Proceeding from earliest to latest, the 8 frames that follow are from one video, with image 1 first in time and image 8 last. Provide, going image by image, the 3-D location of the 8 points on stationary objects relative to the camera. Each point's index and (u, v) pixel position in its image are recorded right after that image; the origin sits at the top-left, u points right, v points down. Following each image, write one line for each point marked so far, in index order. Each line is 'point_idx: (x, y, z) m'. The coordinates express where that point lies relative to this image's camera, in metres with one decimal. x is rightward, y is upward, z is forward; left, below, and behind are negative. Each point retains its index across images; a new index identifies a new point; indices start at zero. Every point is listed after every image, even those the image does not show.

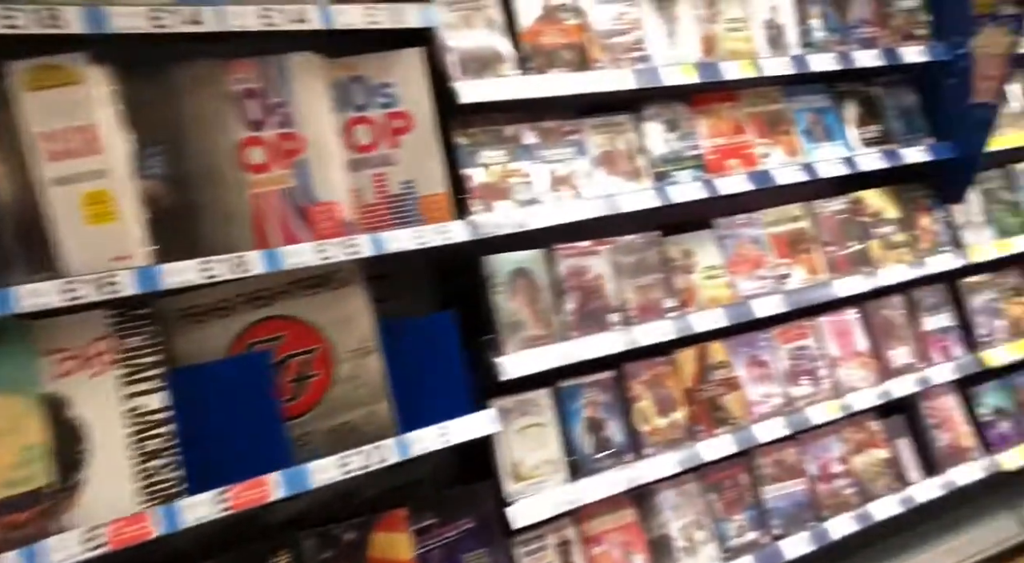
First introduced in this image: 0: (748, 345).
0: (+1.1, -0.3, +3.4) m
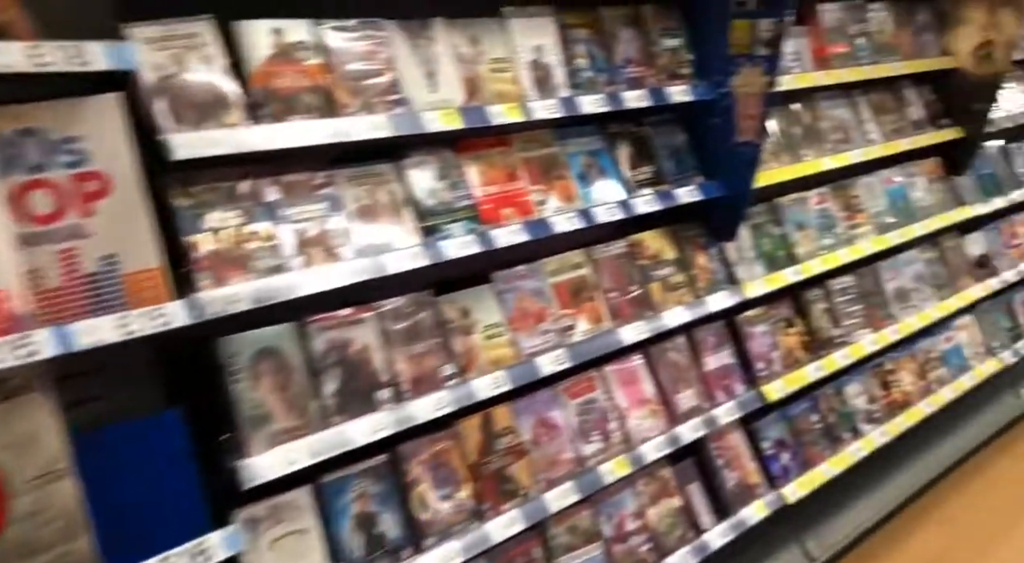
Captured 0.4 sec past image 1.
0: (+0.1, -0.6, +3.2) m
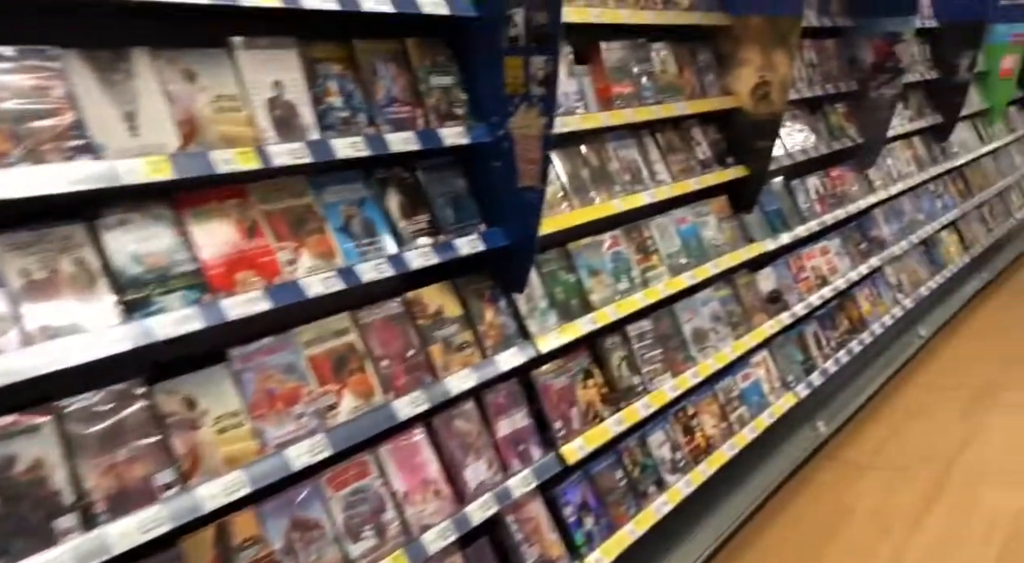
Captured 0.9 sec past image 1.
0: (-0.8, -0.8, +2.7) m
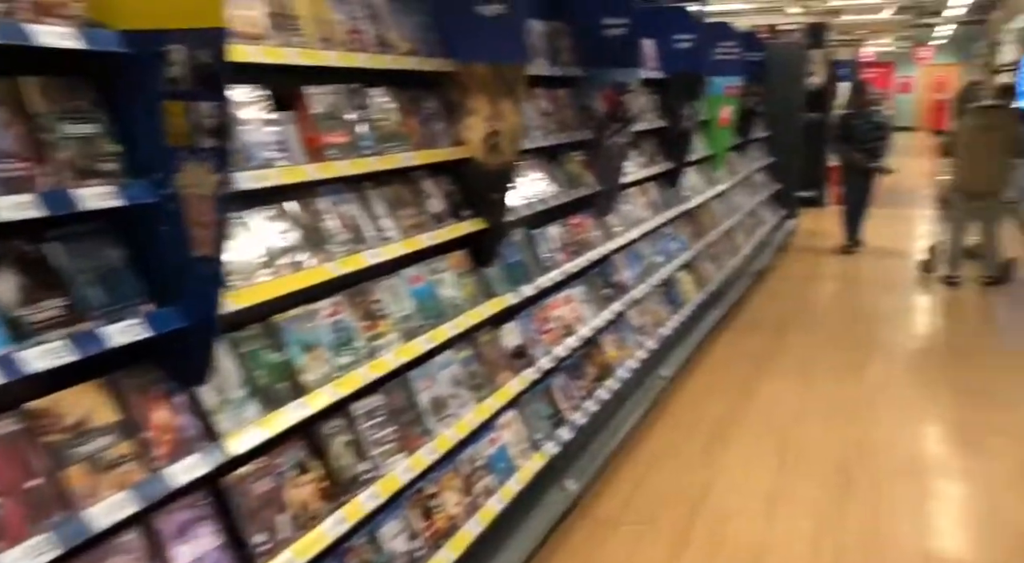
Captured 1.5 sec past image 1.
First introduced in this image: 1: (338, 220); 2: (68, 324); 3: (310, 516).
0: (-1.8, -1.2, +1.8) m
1: (-0.9, +0.3, +3.8) m
2: (-1.6, -0.1, +2.7) m
3: (-0.9, -1.1, +3.2) m
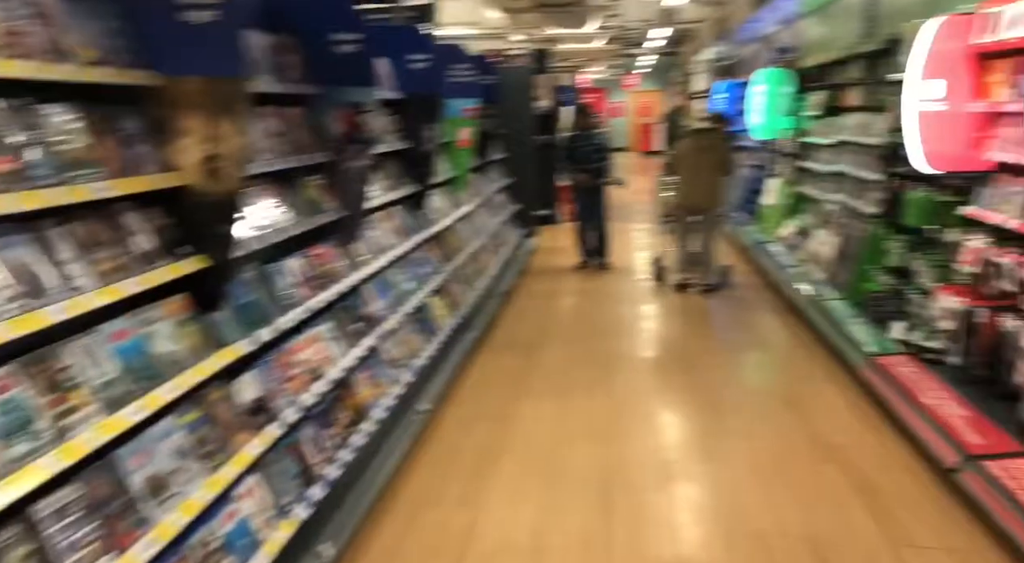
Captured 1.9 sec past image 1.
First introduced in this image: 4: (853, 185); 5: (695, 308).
0: (-2.2, -1.5, +0.8) m
1: (-2.2, 0.0, +3.0) m
2: (-2.4, -0.4, +1.6) m
3: (-1.9, -1.3, +2.4) m
4: (+2.1, +0.6, +4.4) m
5: (+1.4, -0.1, +5.6) m
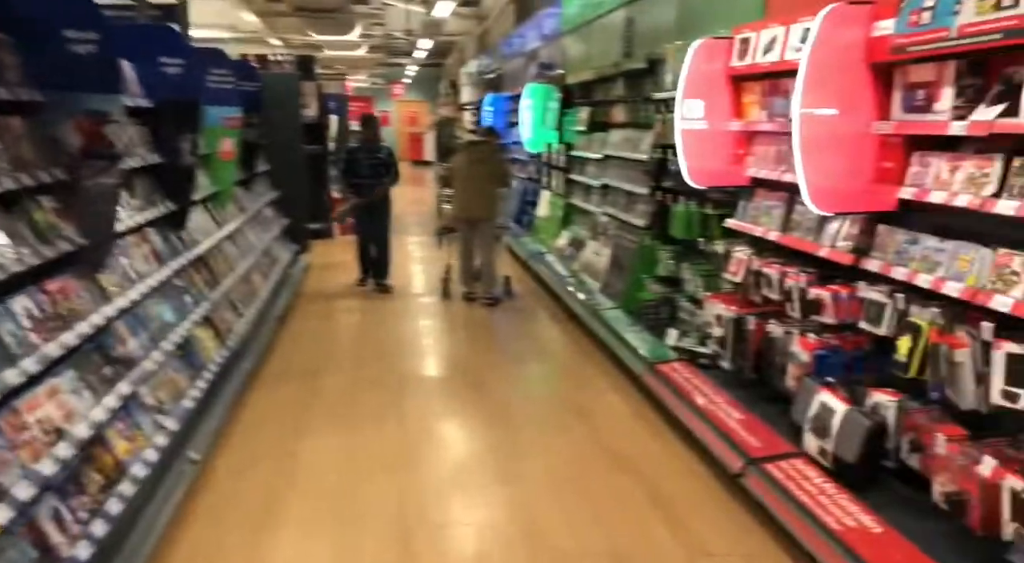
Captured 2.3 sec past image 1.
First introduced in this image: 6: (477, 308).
0: (-2.2, -1.7, -0.2) m
1: (-2.9, -0.2, +2.0) m
2: (-2.7, -0.7, +0.6) m
3: (-2.3, -1.5, +1.5) m
4: (+0.7, +0.6, +4.7) m
5: (-0.3, -0.3, +5.6) m
6: (-0.3, -0.2, +5.7) m
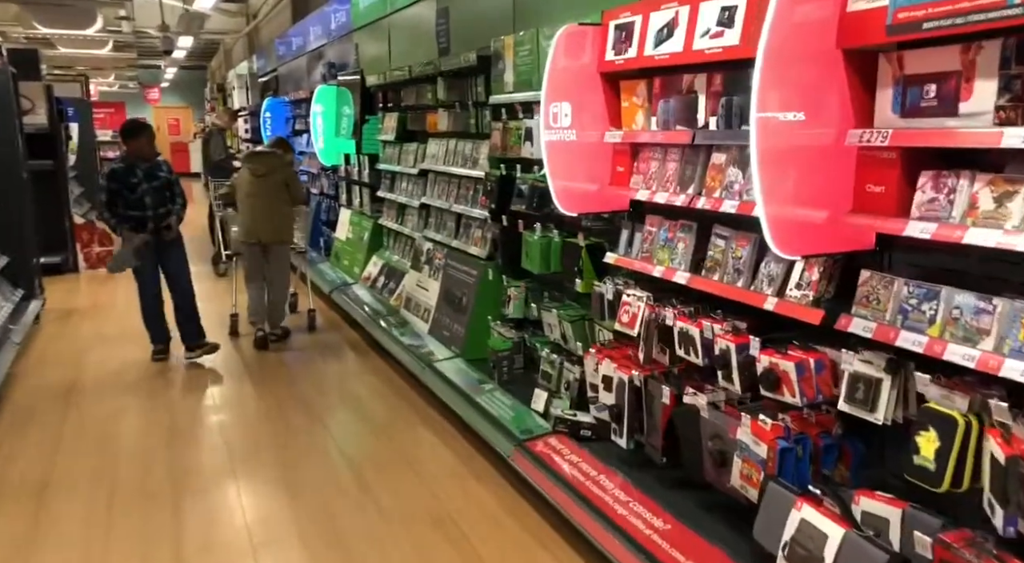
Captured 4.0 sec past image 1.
0: (-1.6, -2.0, -1.6) m
1: (-3.0, -0.6, +0.3) m
2: (-2.4, -1.0, -0.9) m
3: (-2.2, -1.9, 0.0) m
4: (-0.4, +0.3, +3.9) m
5: (-1.5, -0.5, +4.5) m
6: (-1.5, -0.5, +4.6) m
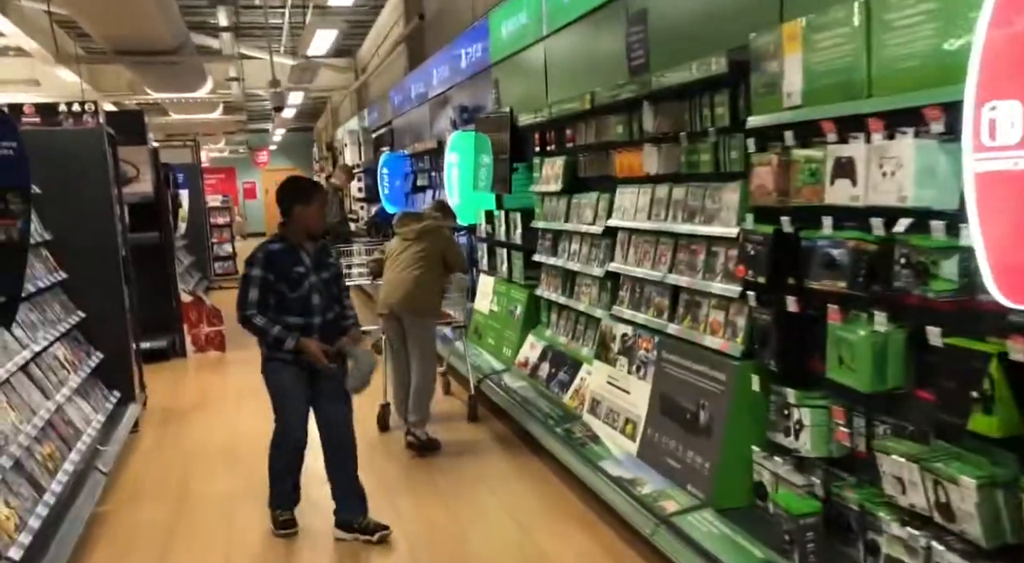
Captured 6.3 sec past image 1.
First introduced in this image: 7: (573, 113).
0: (-1.3, -2.0, -2.6) m
1: (-2.5, -0.8, -0.5) m
2: (-2.0, -1.2, -1.8) m
3: (-1.8, -2.1, -0.9) m
4: (+0.6, 0.0, +2.8) m
5: (-0.5, -1.0, +3.5) m
6: (-0.5, -0.9, +3.6) m
7: (+0.3, +0.8, +3.3) m
